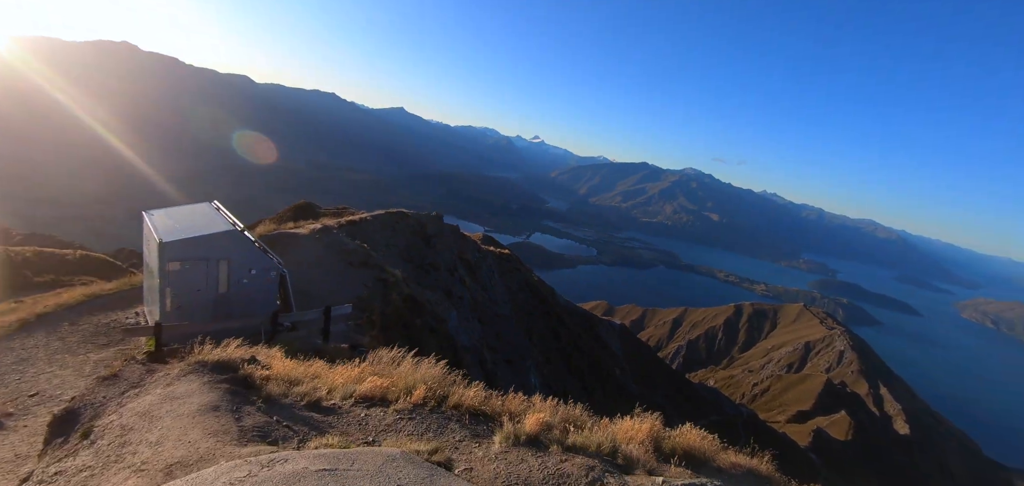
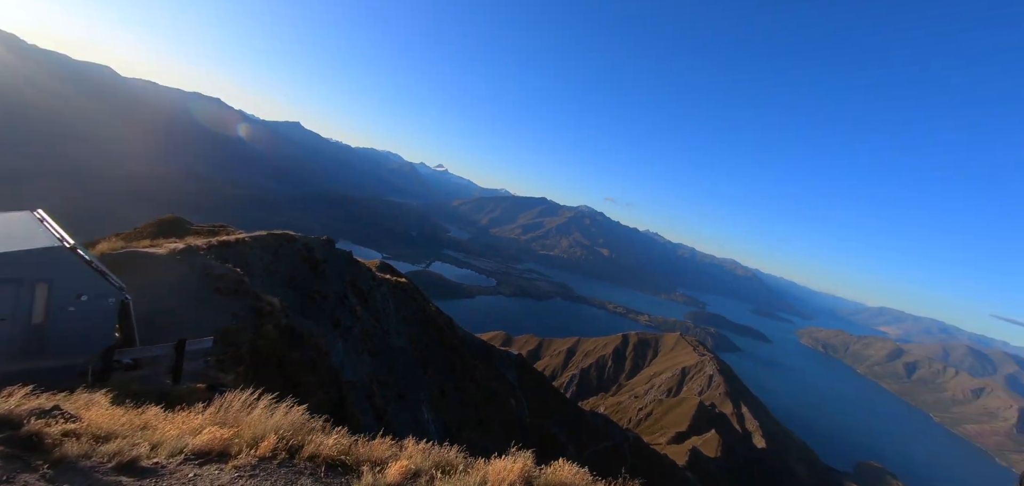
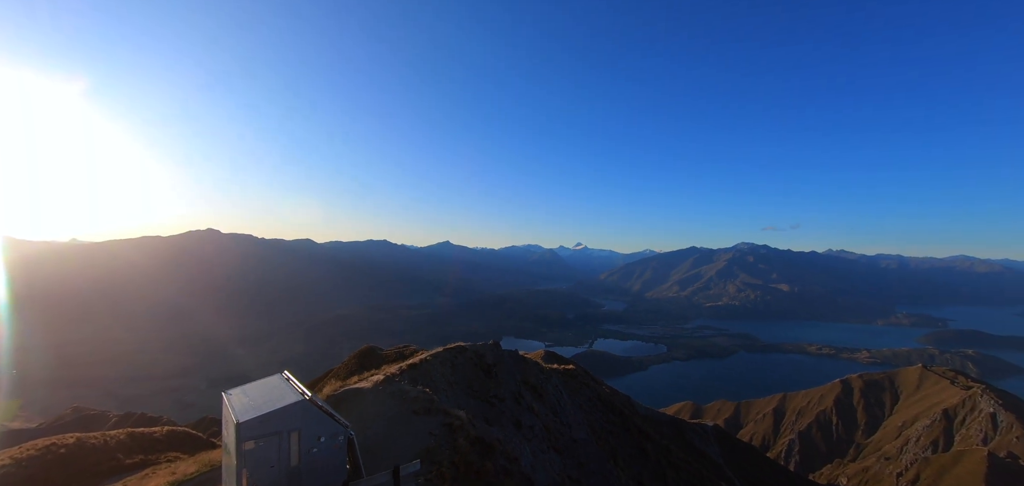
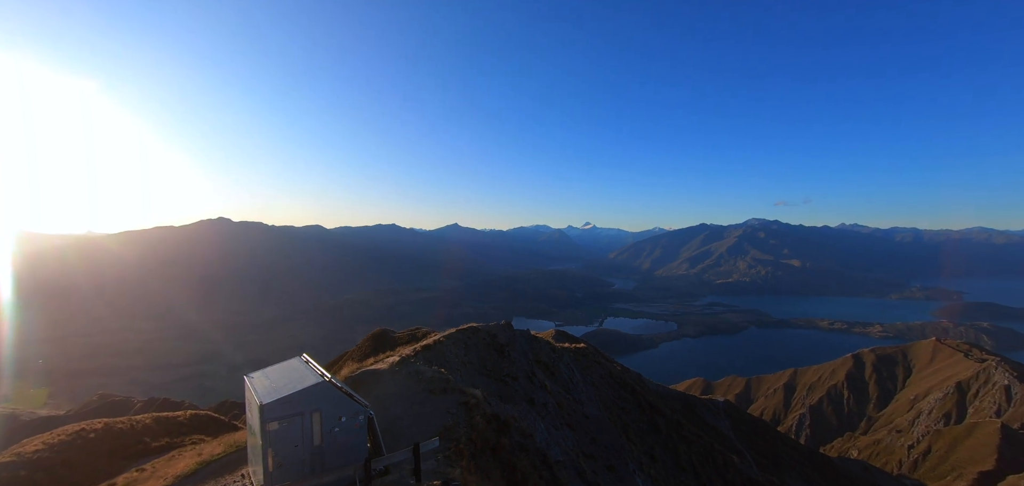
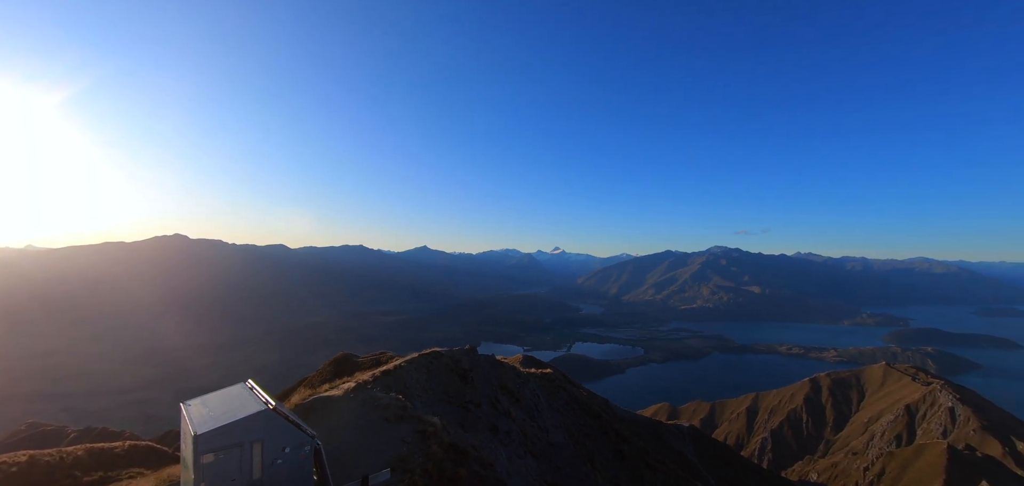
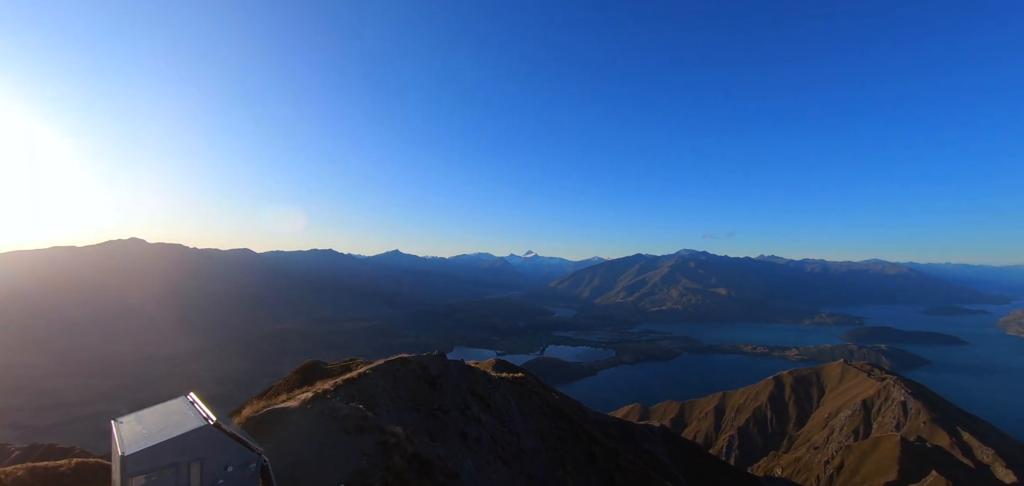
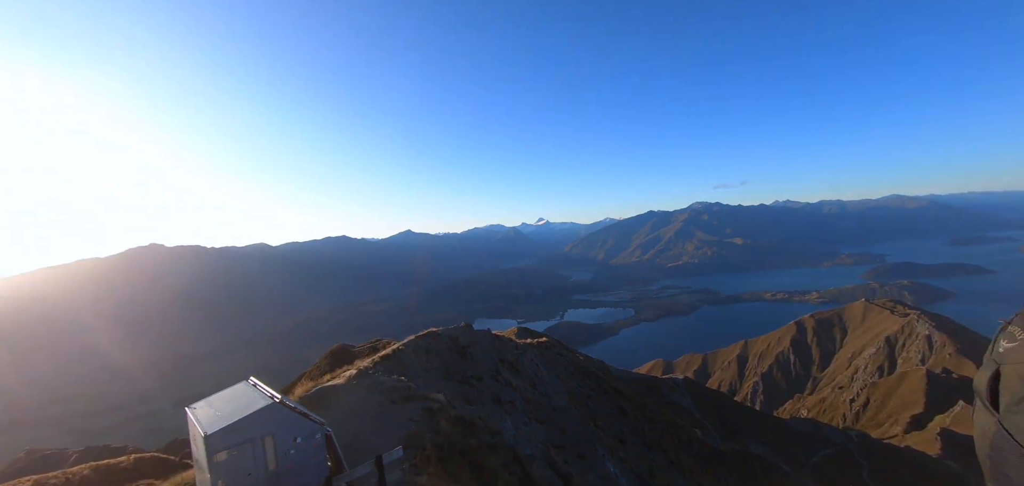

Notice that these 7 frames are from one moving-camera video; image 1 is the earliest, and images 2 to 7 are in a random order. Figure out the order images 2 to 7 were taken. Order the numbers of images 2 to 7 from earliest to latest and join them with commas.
2, 7, 4, 3, 5, 6
